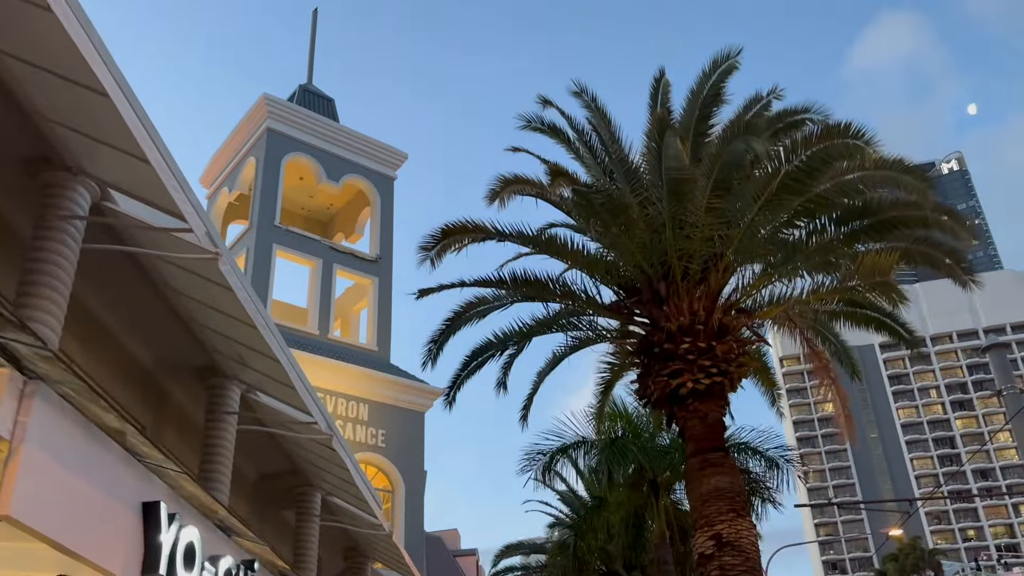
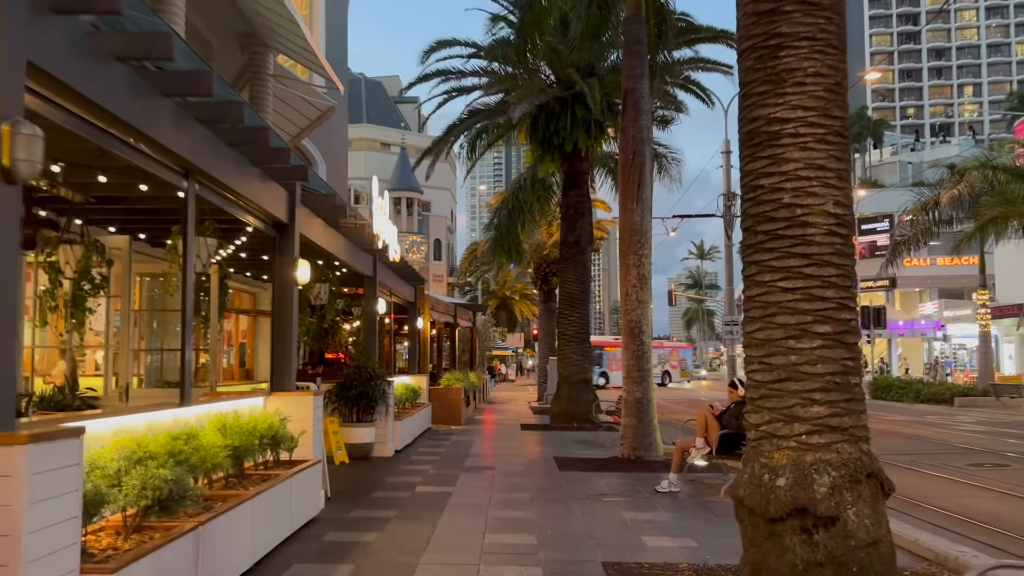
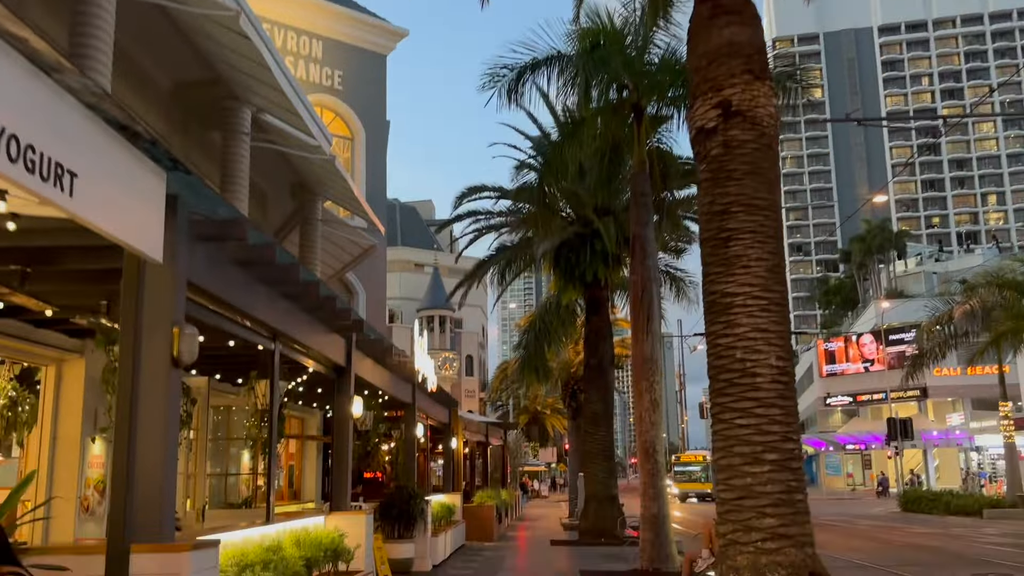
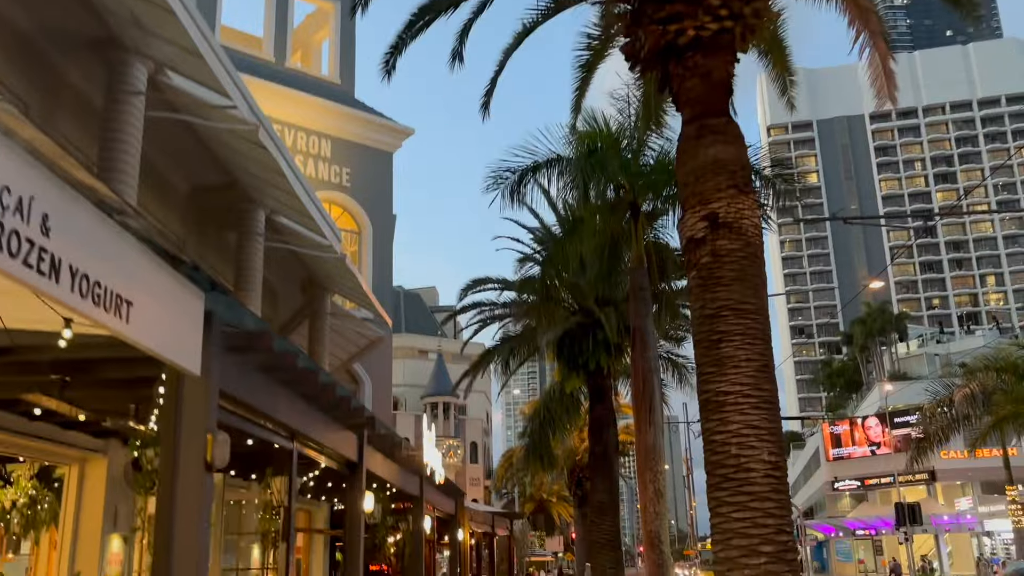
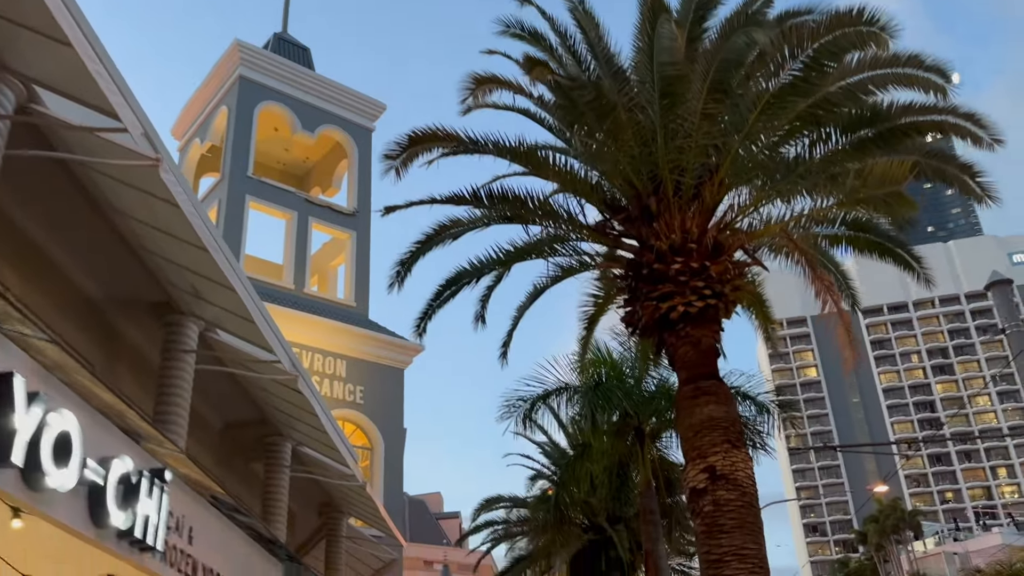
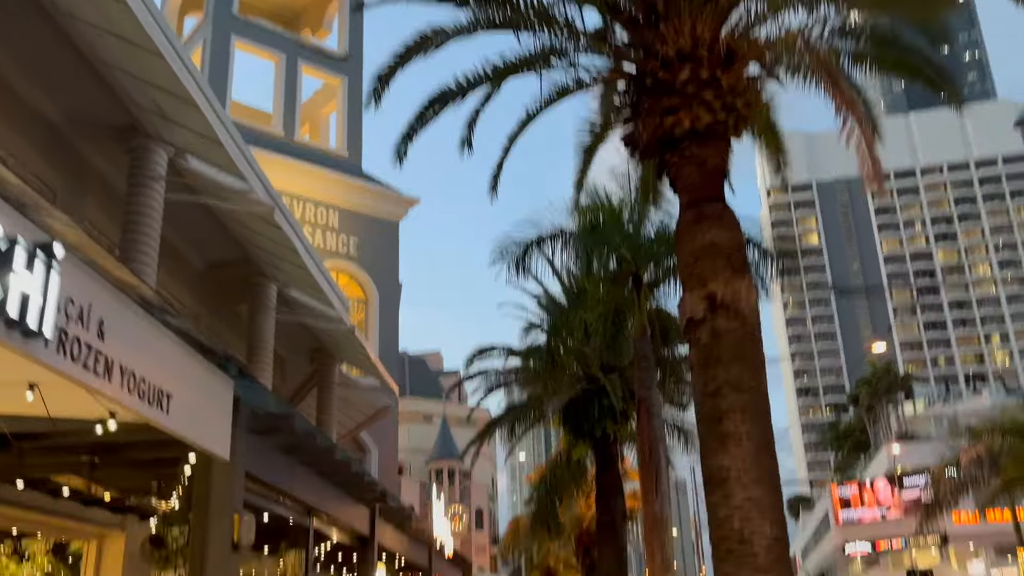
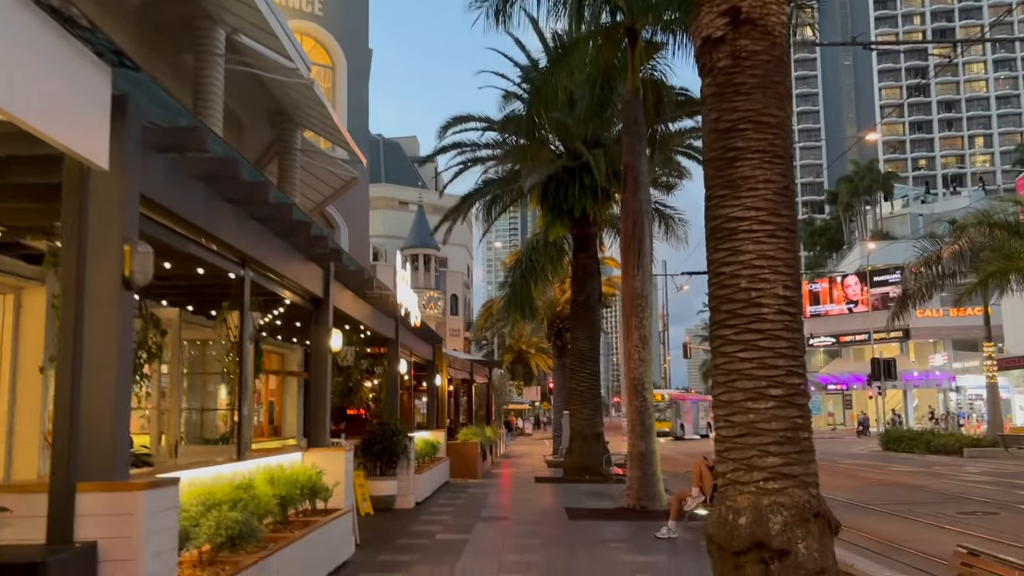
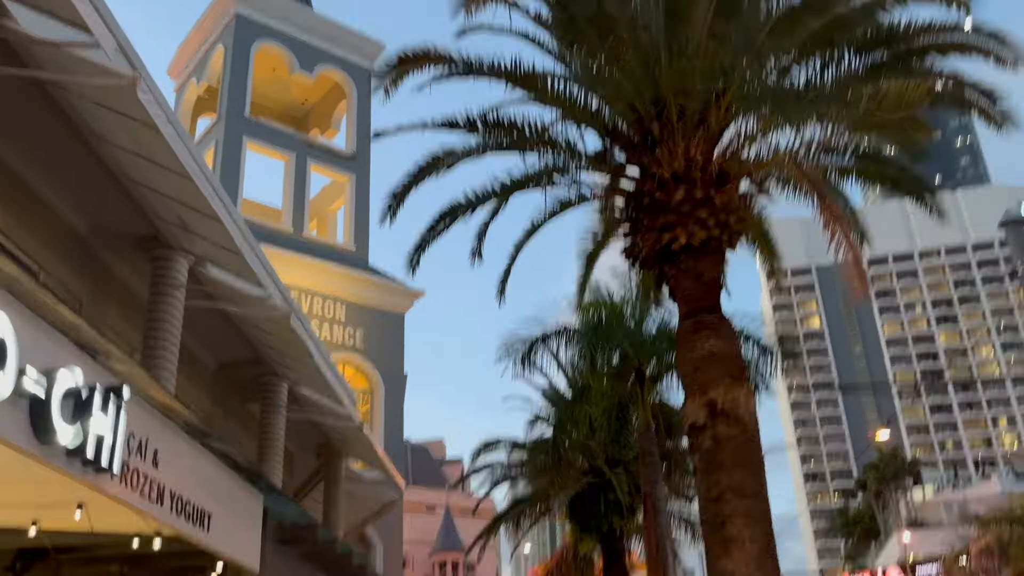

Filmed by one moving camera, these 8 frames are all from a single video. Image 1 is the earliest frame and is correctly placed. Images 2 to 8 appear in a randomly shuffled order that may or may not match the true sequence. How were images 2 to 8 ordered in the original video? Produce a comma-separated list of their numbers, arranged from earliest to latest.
5, 8, 6, 4, 3, 7, 2
